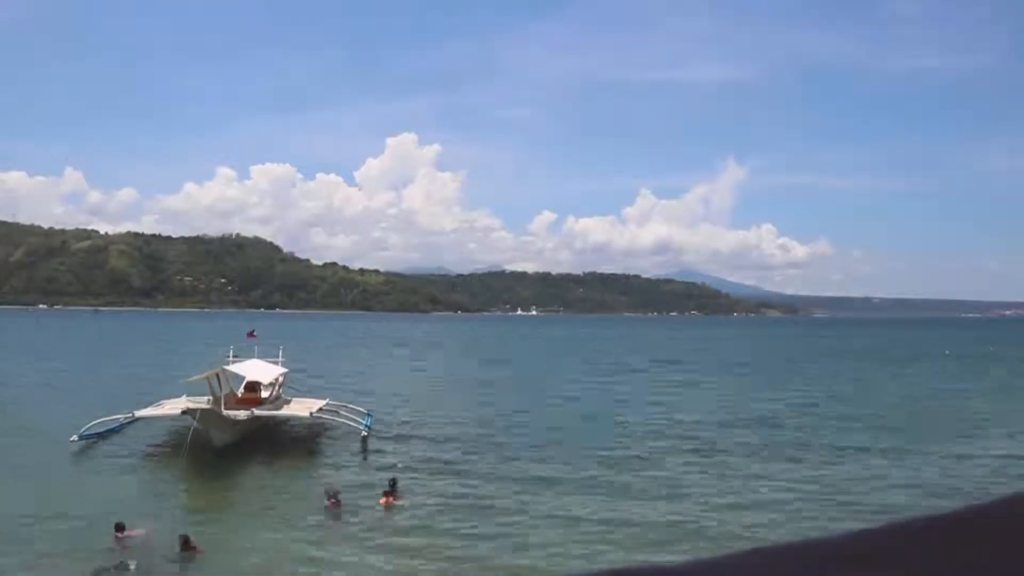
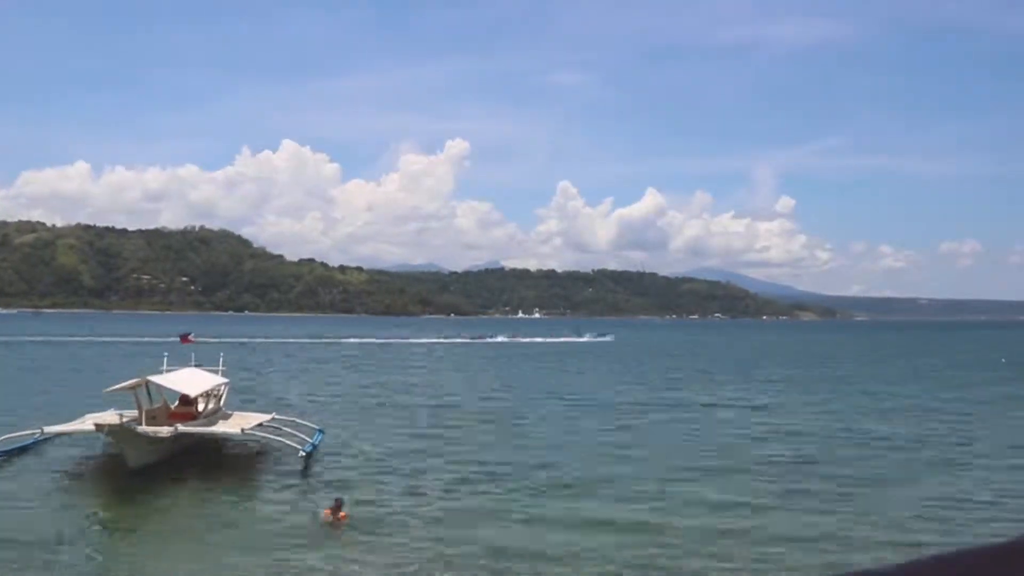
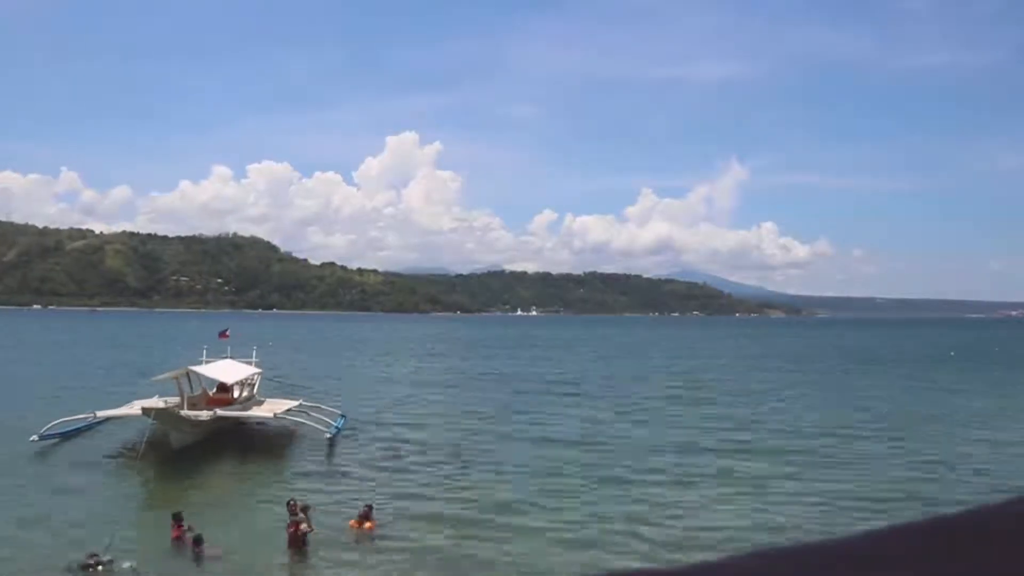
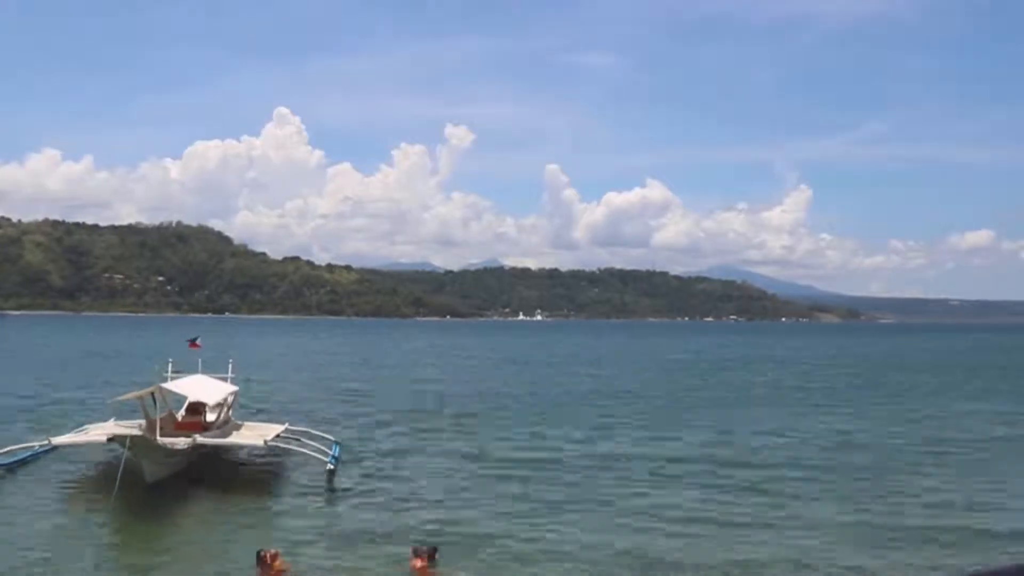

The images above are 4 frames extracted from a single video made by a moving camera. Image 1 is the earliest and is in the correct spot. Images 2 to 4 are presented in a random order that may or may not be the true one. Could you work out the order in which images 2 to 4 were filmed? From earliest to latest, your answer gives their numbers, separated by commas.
3, 2, 4
